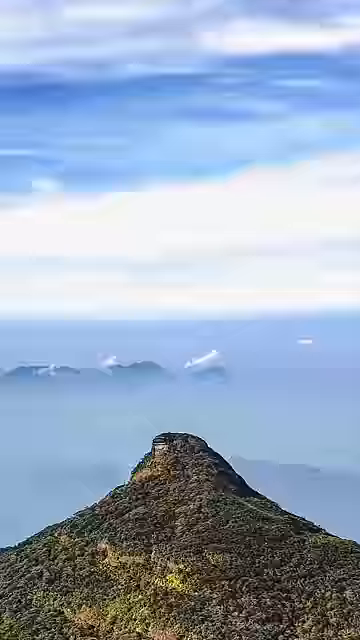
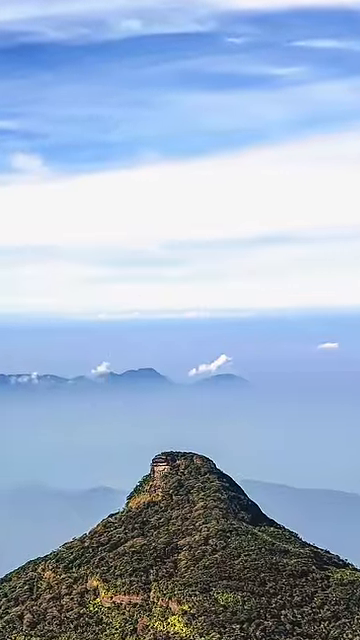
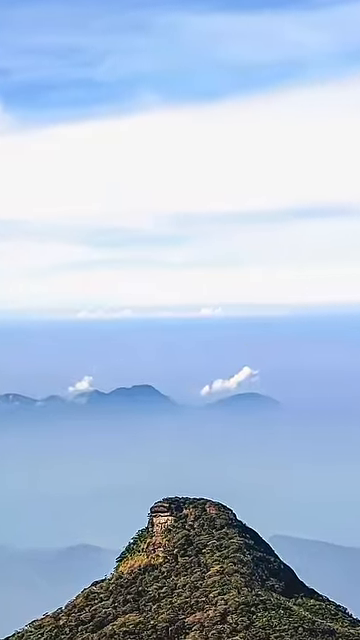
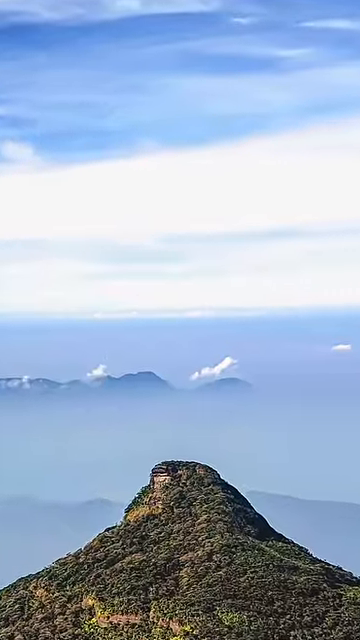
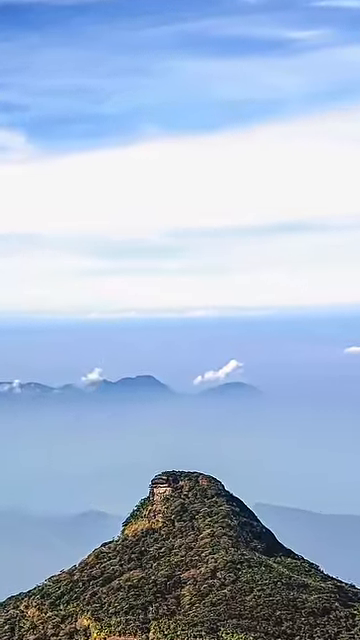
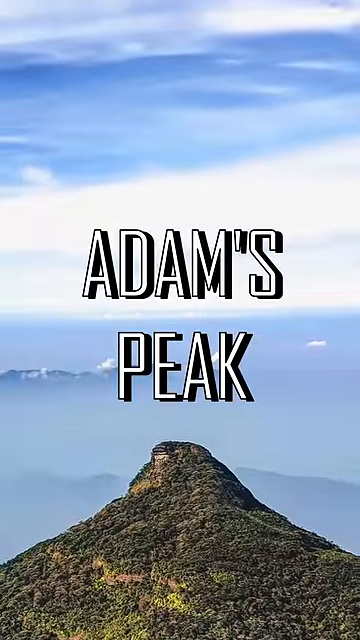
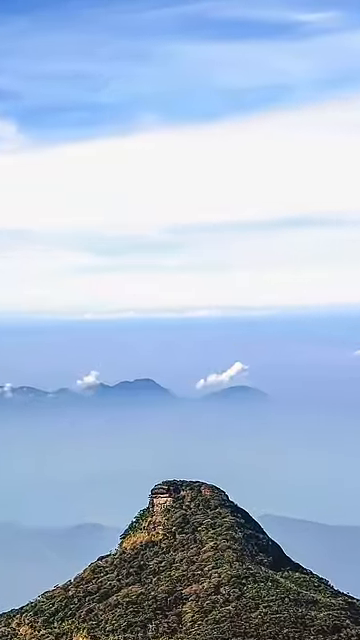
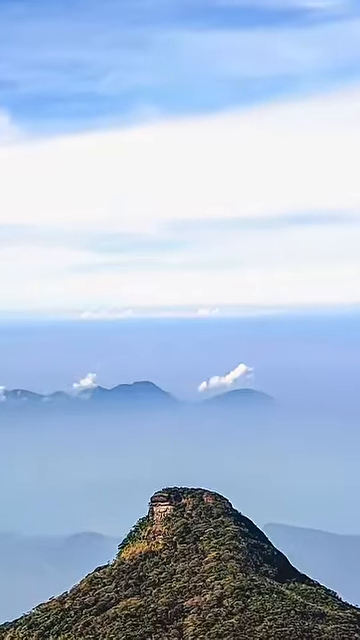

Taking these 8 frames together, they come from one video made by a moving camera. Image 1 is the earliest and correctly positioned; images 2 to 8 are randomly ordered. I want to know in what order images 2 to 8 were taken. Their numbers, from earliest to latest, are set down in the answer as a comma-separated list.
6, 2, 4, 5, 7, 8, 3
